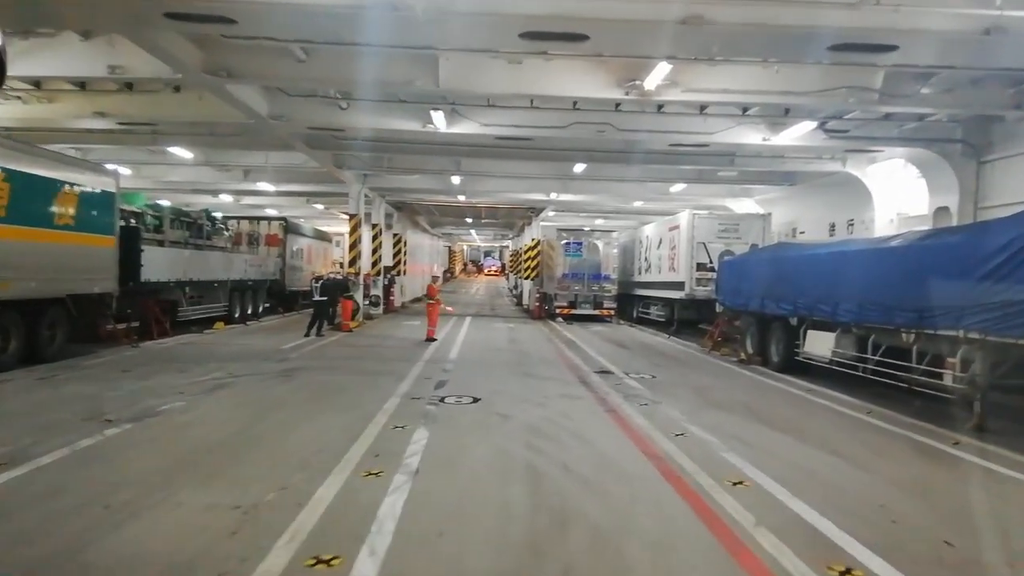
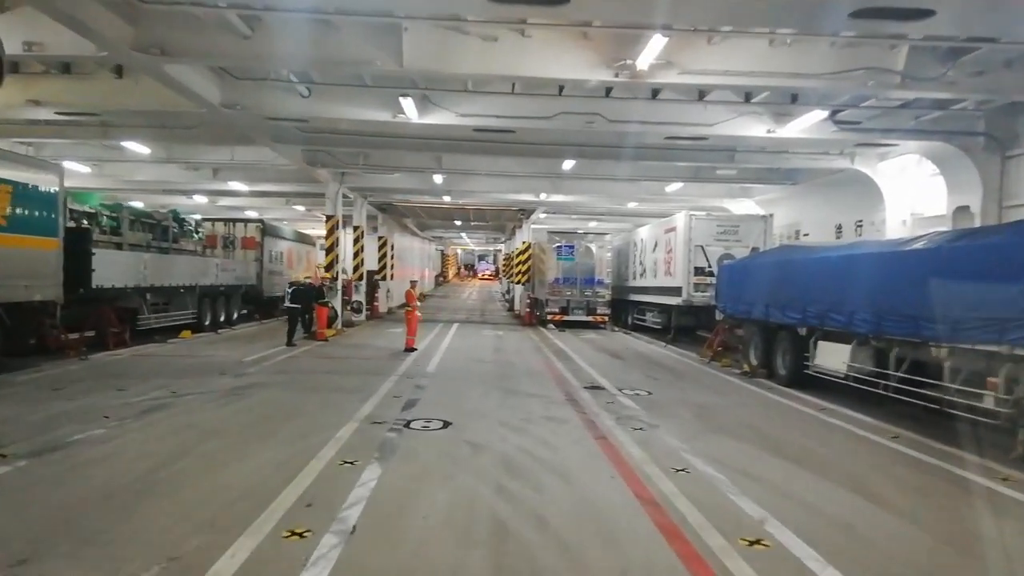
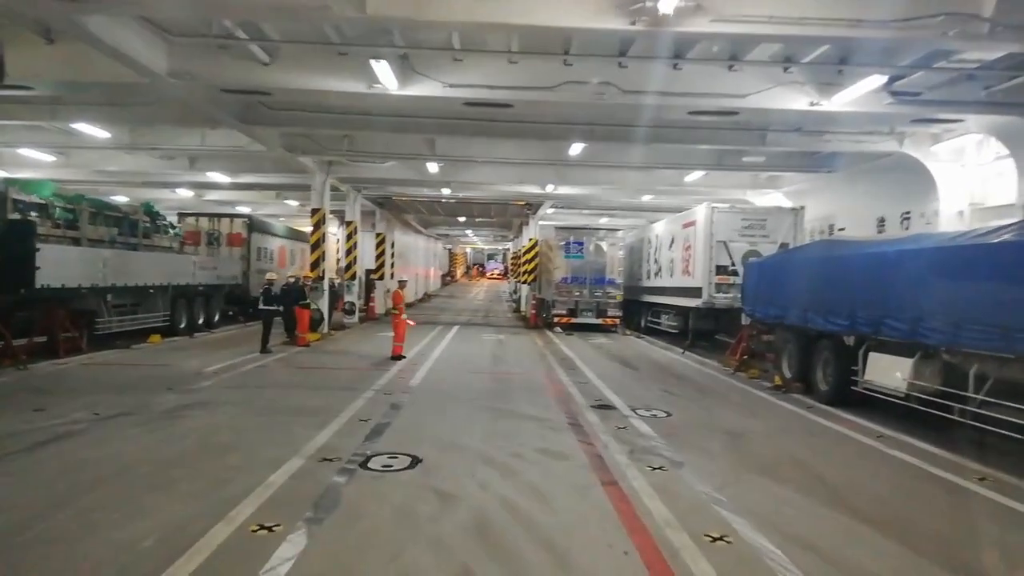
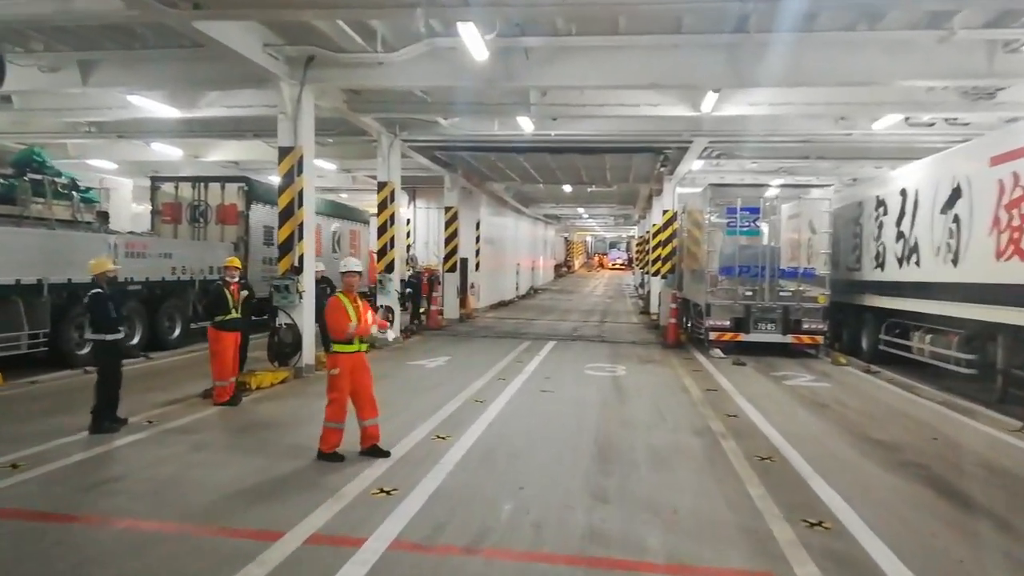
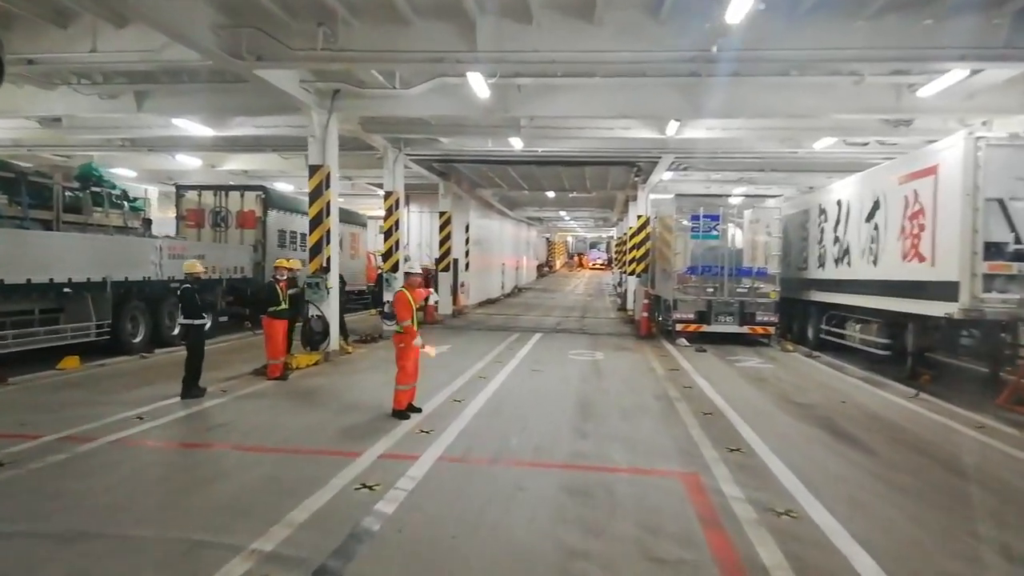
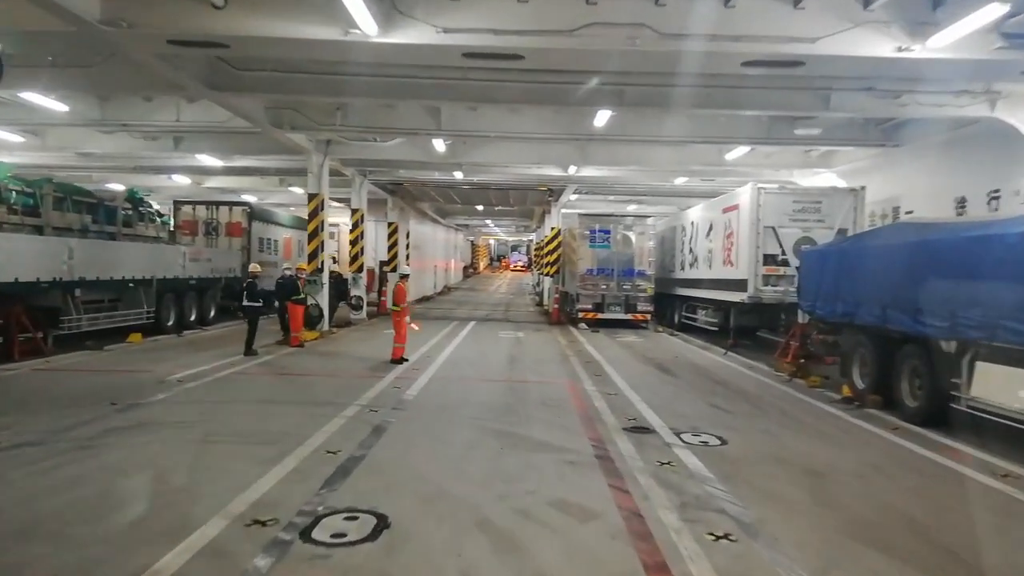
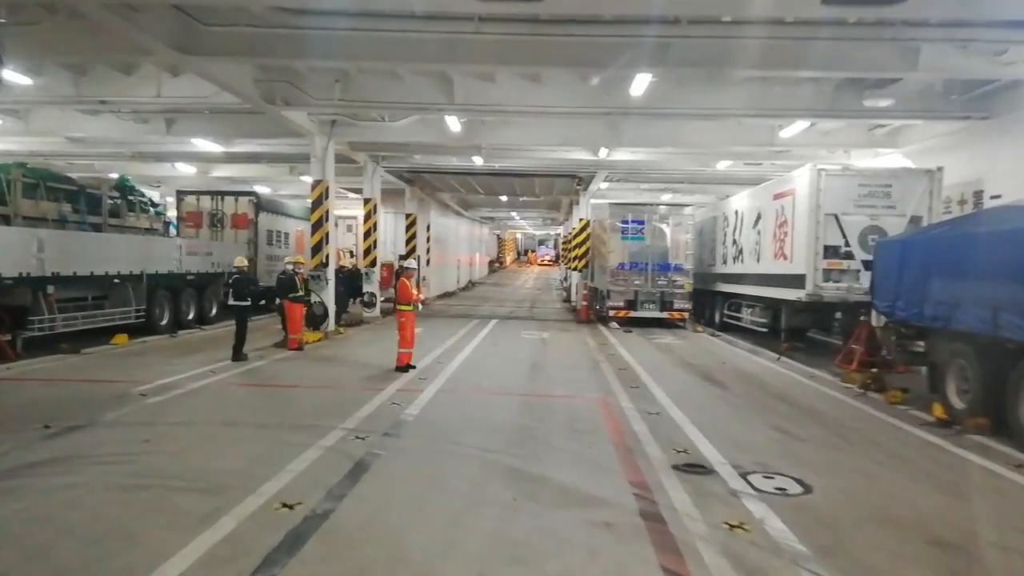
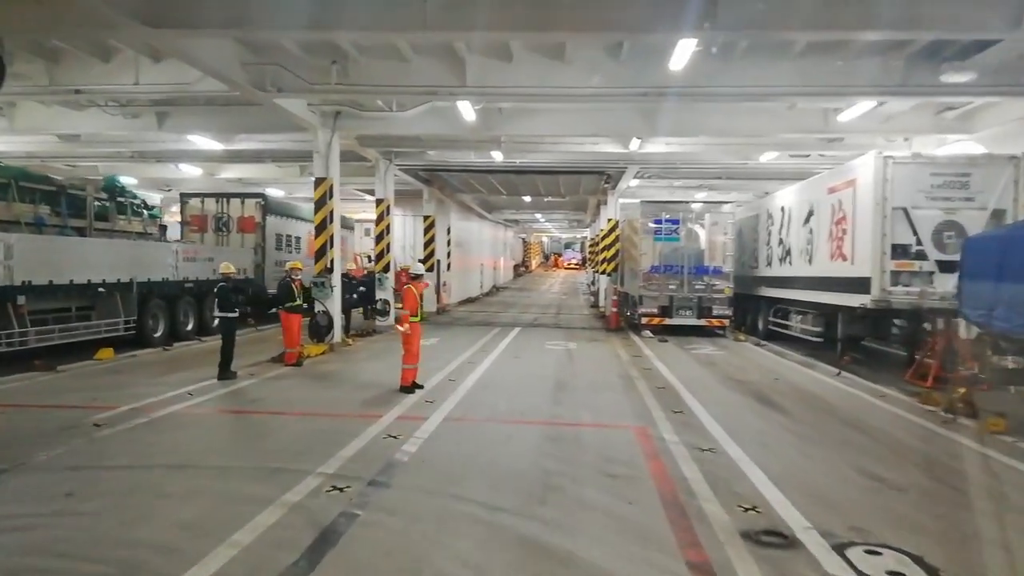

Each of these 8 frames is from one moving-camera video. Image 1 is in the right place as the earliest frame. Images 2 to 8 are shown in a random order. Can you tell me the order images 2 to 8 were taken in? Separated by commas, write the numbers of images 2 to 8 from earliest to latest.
2, 3, 6, 7, 8, 5, 4
